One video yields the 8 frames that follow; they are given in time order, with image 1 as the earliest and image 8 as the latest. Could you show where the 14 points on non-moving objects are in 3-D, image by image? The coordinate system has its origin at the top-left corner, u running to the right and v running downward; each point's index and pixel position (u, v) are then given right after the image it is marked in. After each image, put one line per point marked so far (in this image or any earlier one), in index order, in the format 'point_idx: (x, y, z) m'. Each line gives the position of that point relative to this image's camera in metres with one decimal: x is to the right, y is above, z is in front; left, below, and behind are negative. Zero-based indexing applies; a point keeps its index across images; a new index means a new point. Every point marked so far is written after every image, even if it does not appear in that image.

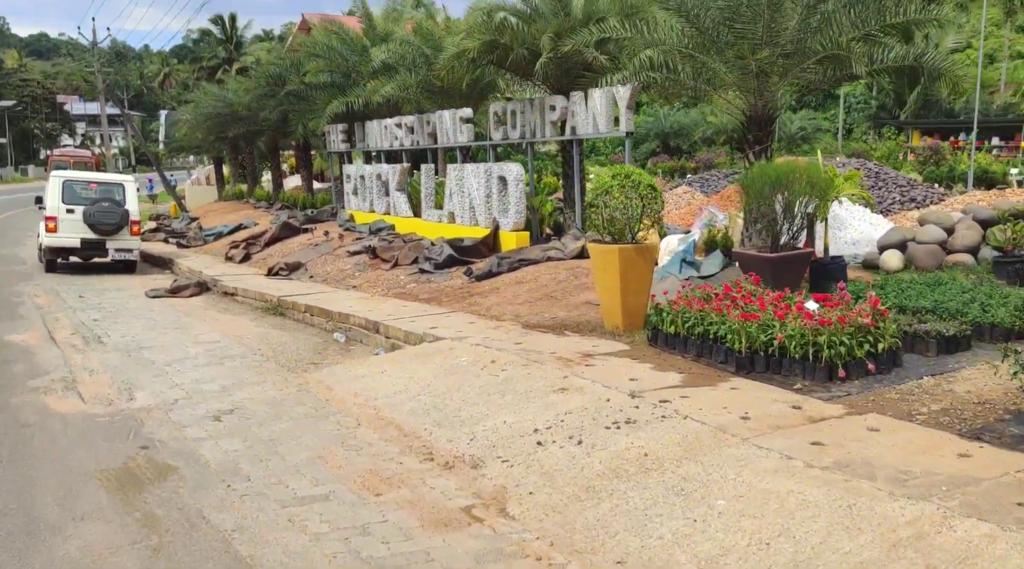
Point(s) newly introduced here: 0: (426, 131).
0: (-2.0, +3.5, +20.3) m
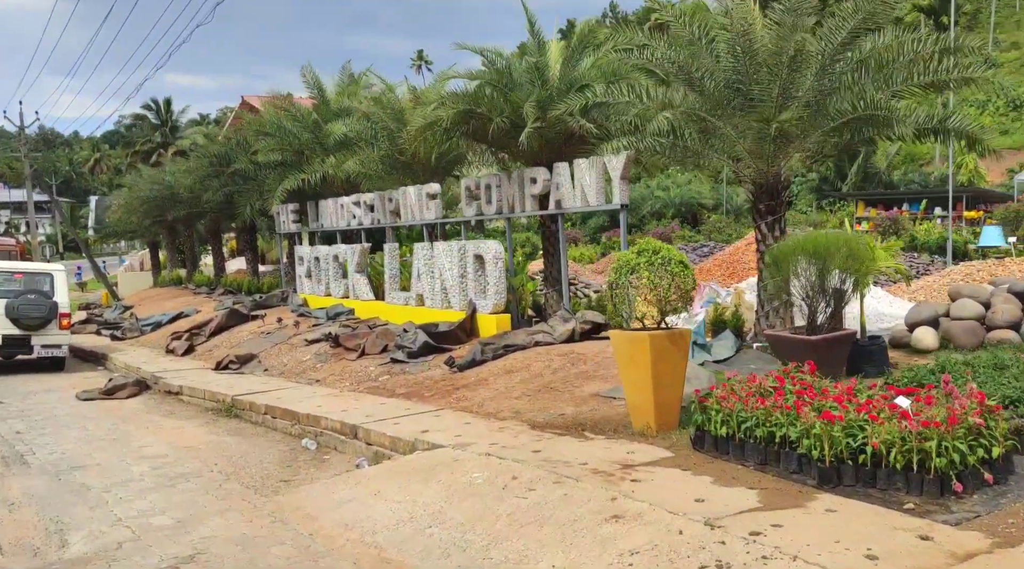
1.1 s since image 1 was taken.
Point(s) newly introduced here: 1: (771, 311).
0: (-2.7, +1.6, +19.0) m
1: (+3.2, -0.3, +11.1) m
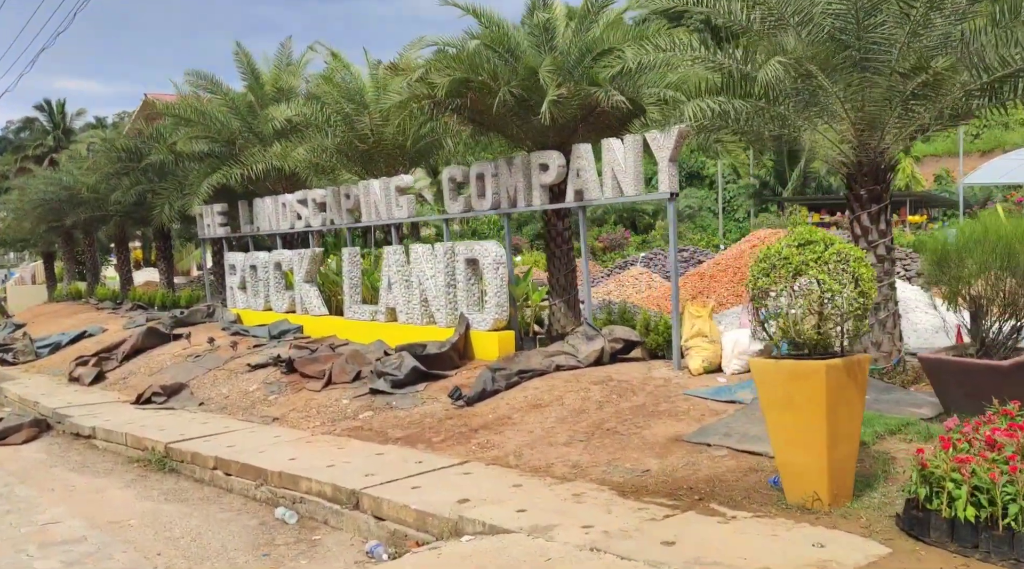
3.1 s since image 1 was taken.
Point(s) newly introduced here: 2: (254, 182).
0: (-3.1, +1.4, +16.1) m
1: (+3.6, -0.4, +8.8) m
2: (-5.5, +2.2, +19.1) m
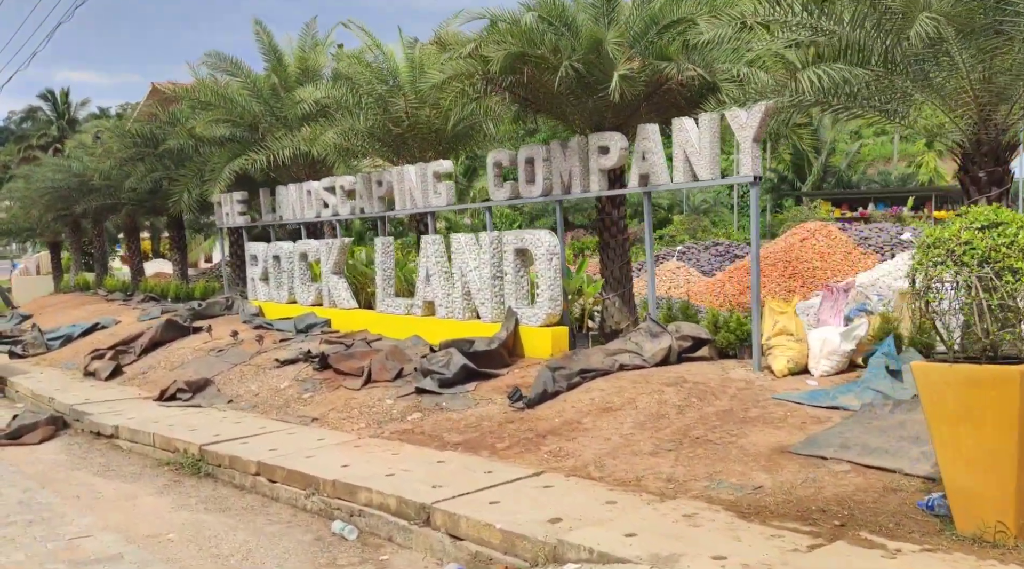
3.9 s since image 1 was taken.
0: (-2.4, +1.6, +15.3) m
1: (+4.3, -0.3, +8.0) m
2: (-4.8, +2.4, +18.3) m
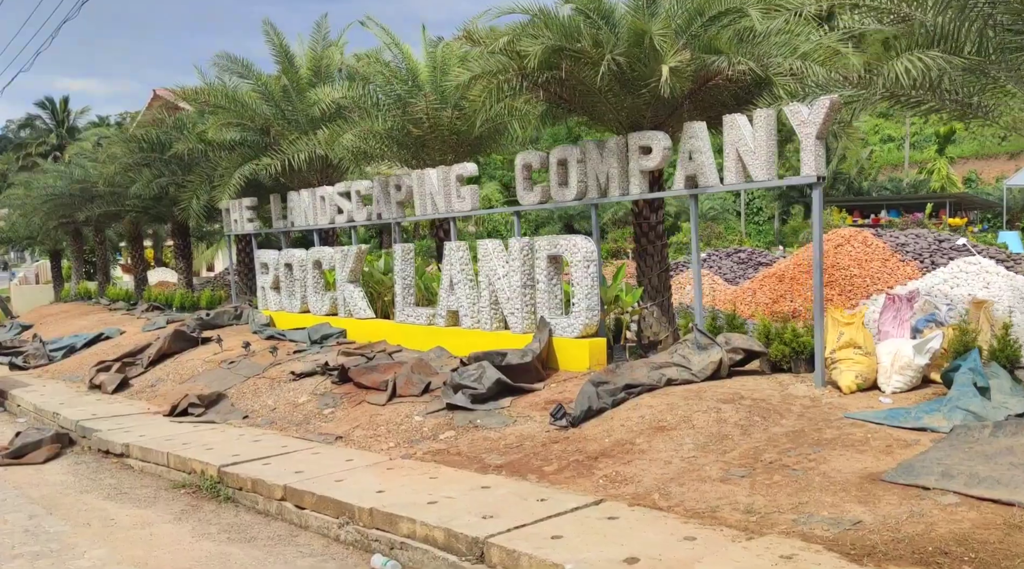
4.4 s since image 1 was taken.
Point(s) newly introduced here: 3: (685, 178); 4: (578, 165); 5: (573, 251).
0: (-2.0, +1.4, +14.6) m
1: (+4.7, -0.4, +7.3) m
2: (-4.4, +2.2, +17.6) m
3: (+1.9, +1.2, +9.8) m
4: (+0.8, +1.5, +11.0) m
5: (+0.7, +0.4, +10.6) m
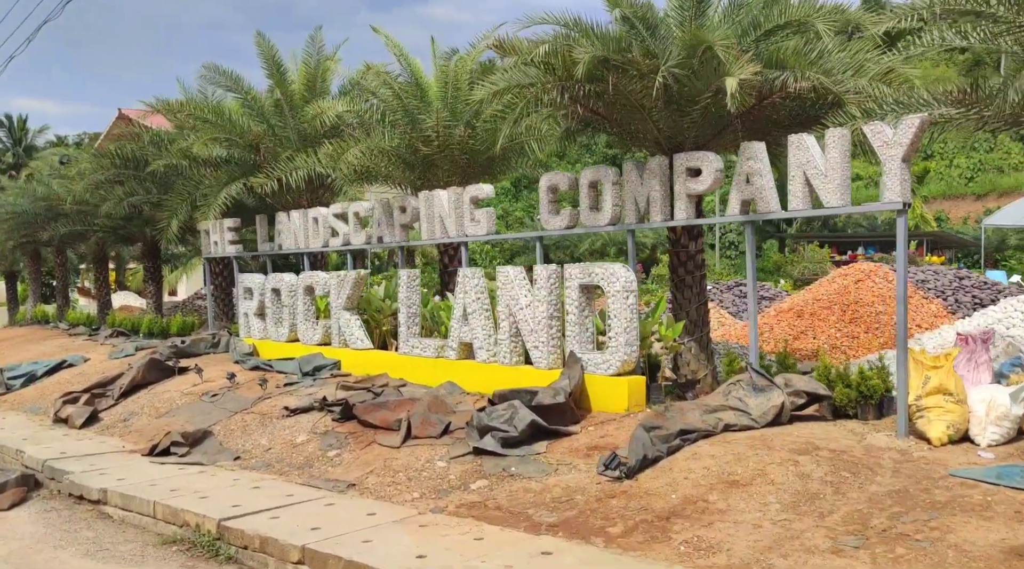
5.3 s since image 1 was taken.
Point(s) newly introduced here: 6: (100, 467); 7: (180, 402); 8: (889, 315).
0: (-1.8, +1.0, +13.6) m
1: (+5.2, -0.7, +6.5) m
2: (-4.3, +1.7, +16.5) m
3: (+2.3, +0.8, +8.9) m
4: (+1.1, +1.1, +10.2) m
5: (+1.1, 0.0, +9.7) m
6: (-4.9, -2.2, +10.6) m
7: (-5.2, -1.8, +13.8) m
8: (+6.0, -0.5, +14.3) m
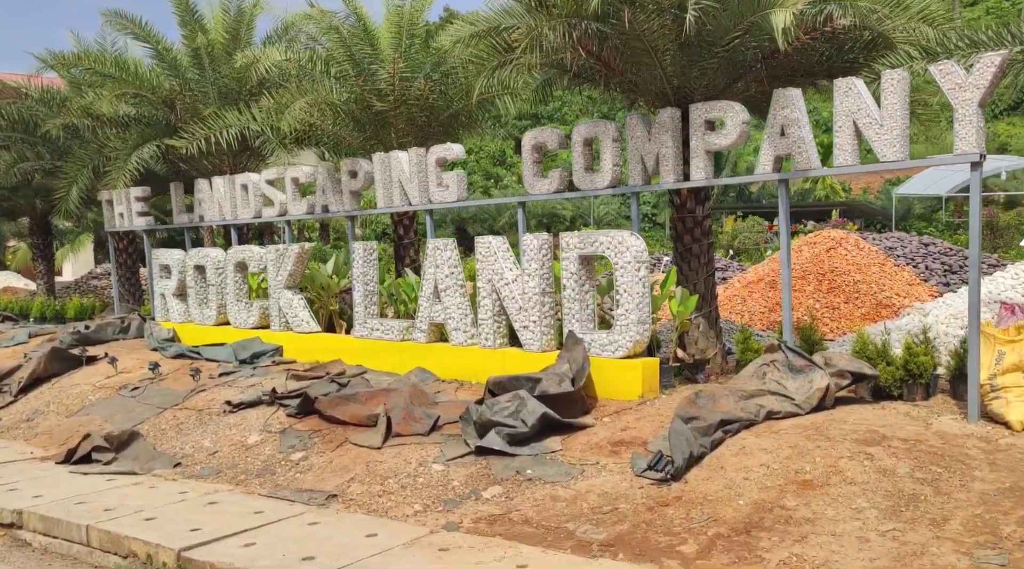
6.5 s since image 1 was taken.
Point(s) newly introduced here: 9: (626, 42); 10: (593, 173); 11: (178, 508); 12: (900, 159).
0: (-2.3, +1.3, +12.1) m
1: (+5.5, -0.5, +5.9) m
2: (-5.2, +2.1, +14.7) m
3: (+2.3, +1.1, +7.9) m
4: (+1.0, +1.4, +9.0) m
5: (+1.0, +0.3, +8.5) m
6: (-5.0, -2.0, +8.9) m
7: (-5.6, -1.5, +12.0) m
8: (+5.5, 0.0, +13.7) m
9: (+1.1, +2.3, +8.3) m
10: (+0.8, +1.2, +9.2) m
11: (-2.8, -1.9, +7.6) m
12: (+3.1, +1.0, +7.1) m
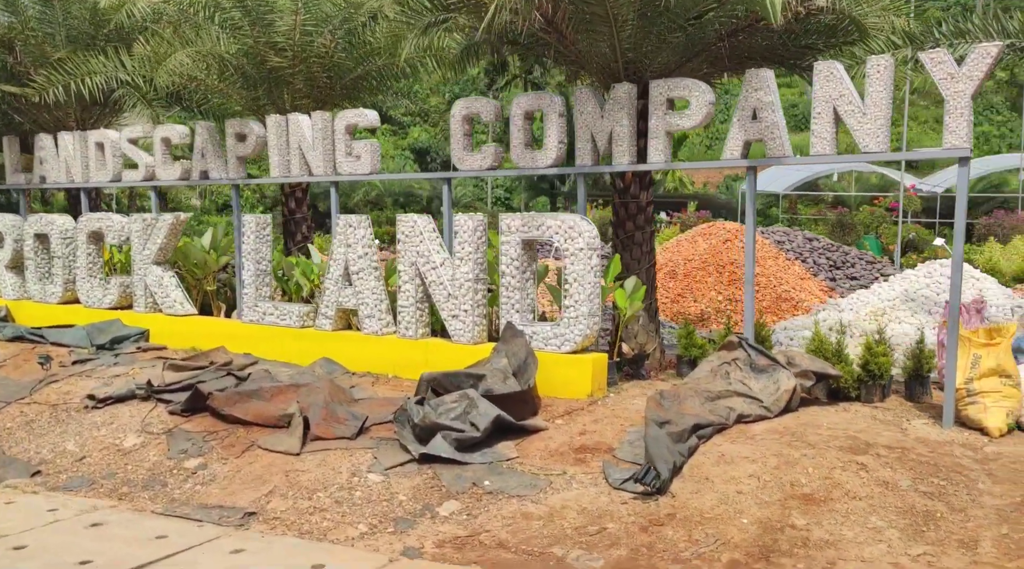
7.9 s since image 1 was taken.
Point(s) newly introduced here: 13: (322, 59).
0: (-3.4, +1.6, +10.7) m
1: (+5.3, -0.5, +6.0) m
2: (-6.6, +2.5, +12.7) m
3: (+1.9, +1.1, +7.4) m
4: (+0.5, +1.5, +8.2) m
5: (+0.5, +0.4, +7.8) m
6: (-5.6, -1.7, +7.0) m
7: (-6.7, -1.2, +10.0) m
8: (+3.9, +0.1, +13.7) m
9: (+0.6, +2.4, +7.6) m
10: (+0.2, +1.3, +8.4) m
11: (-3.2, -1.7, +6.2) m
12: (+2.8, +1.0, +6.7) m
13: (-2.2, +2.6, +10.5) m
